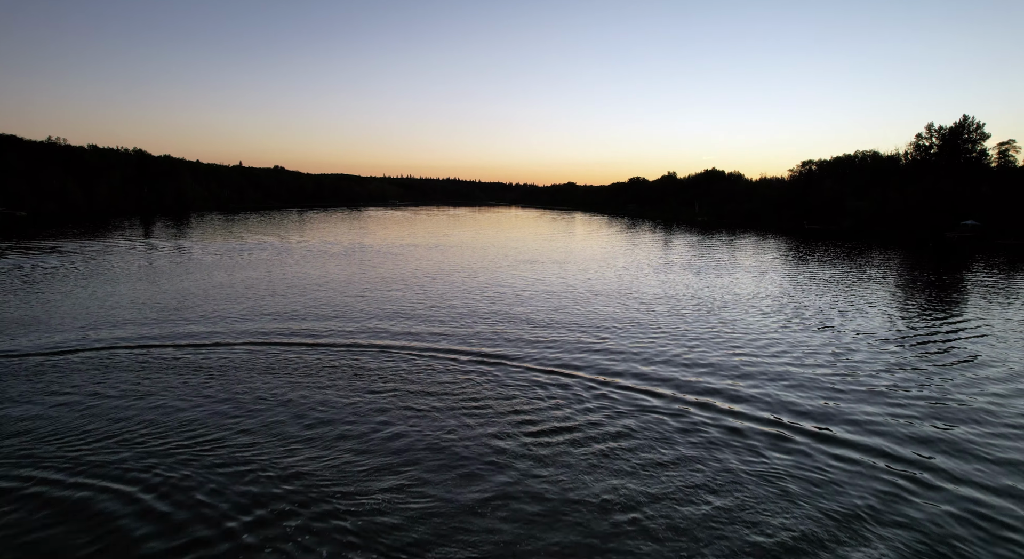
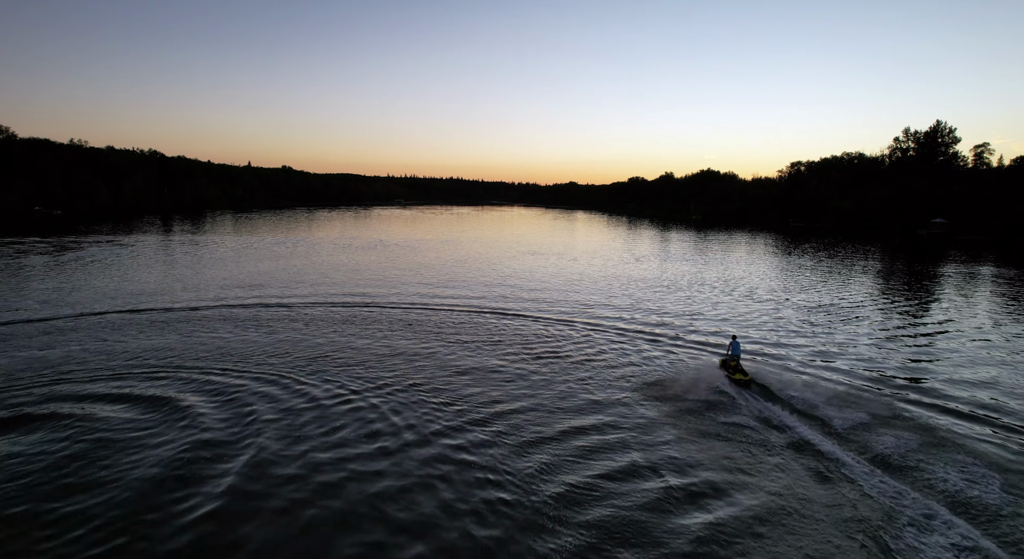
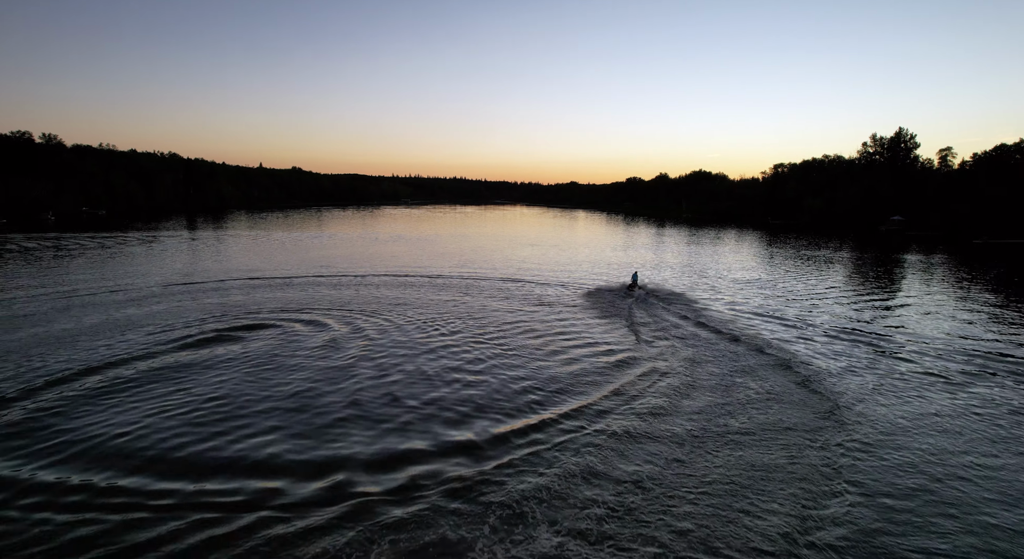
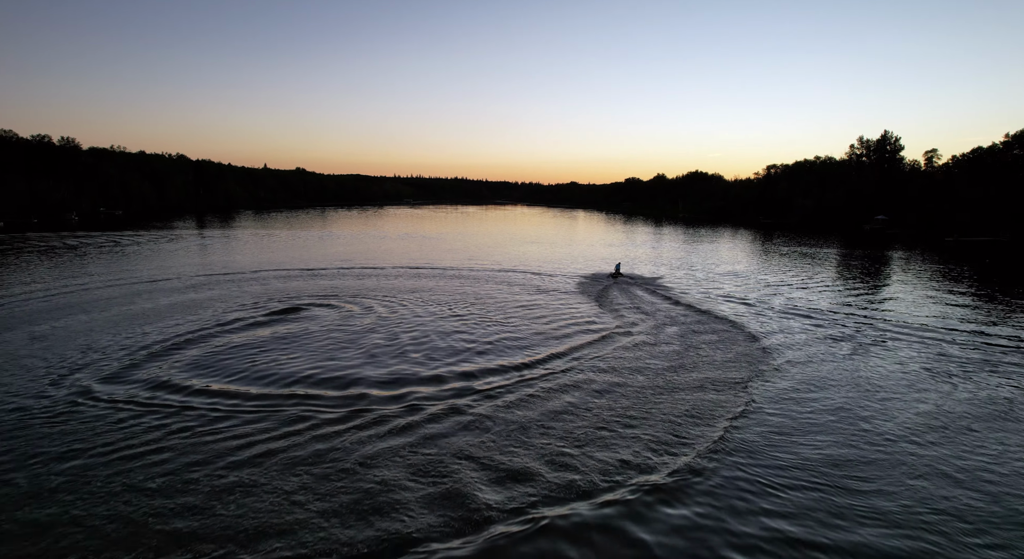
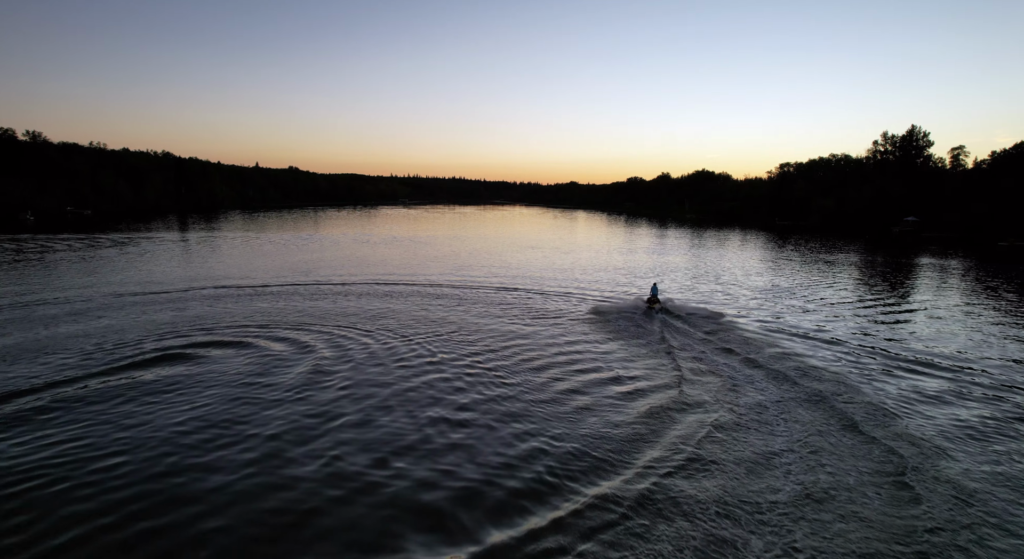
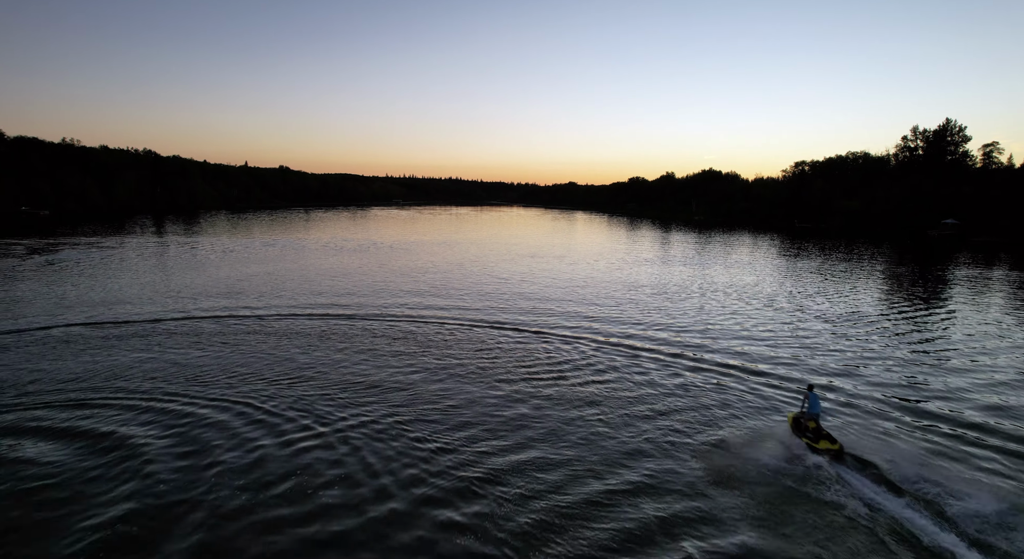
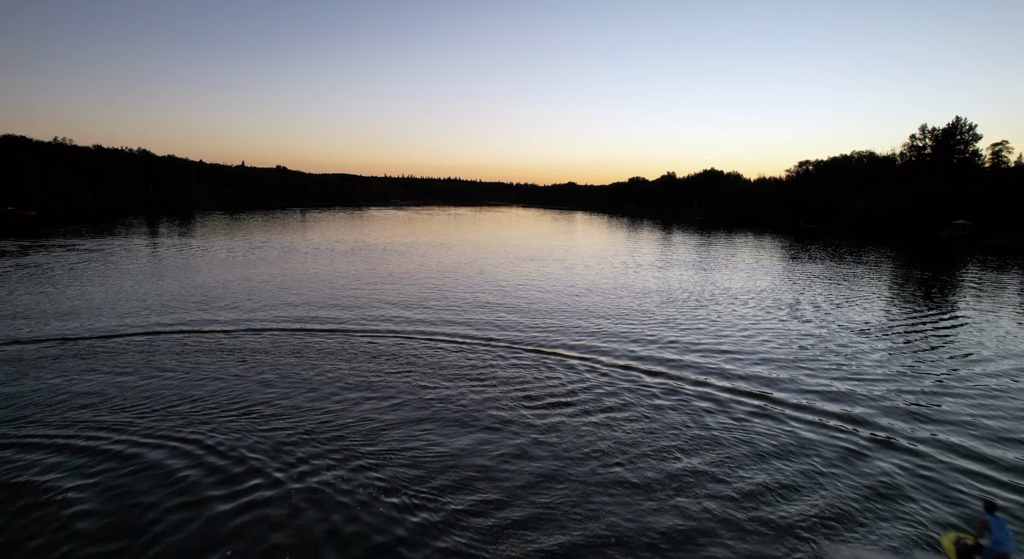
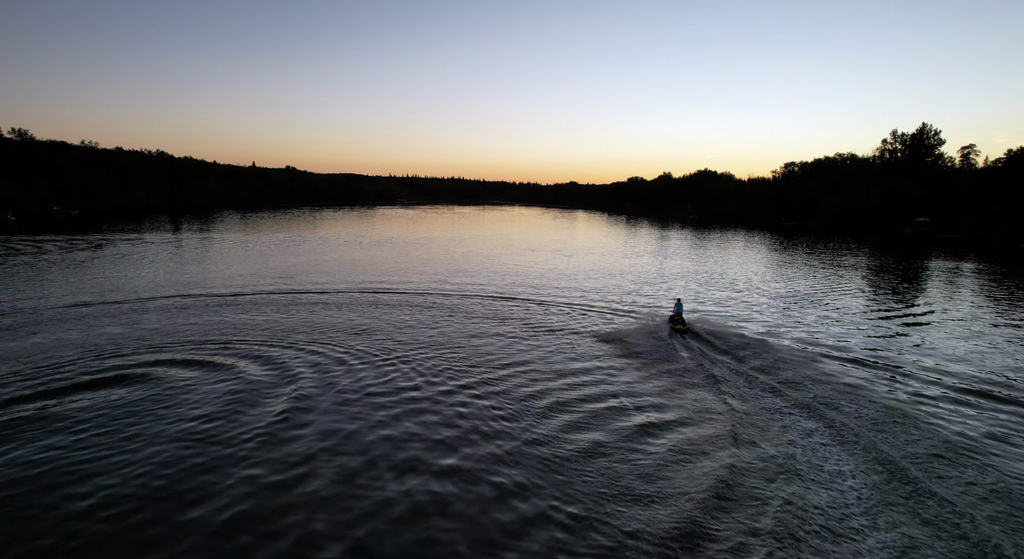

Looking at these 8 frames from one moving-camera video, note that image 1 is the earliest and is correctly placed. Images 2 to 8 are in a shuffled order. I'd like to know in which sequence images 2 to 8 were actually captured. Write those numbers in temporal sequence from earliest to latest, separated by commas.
7, 6, 2, 8, 5, 3, 4
